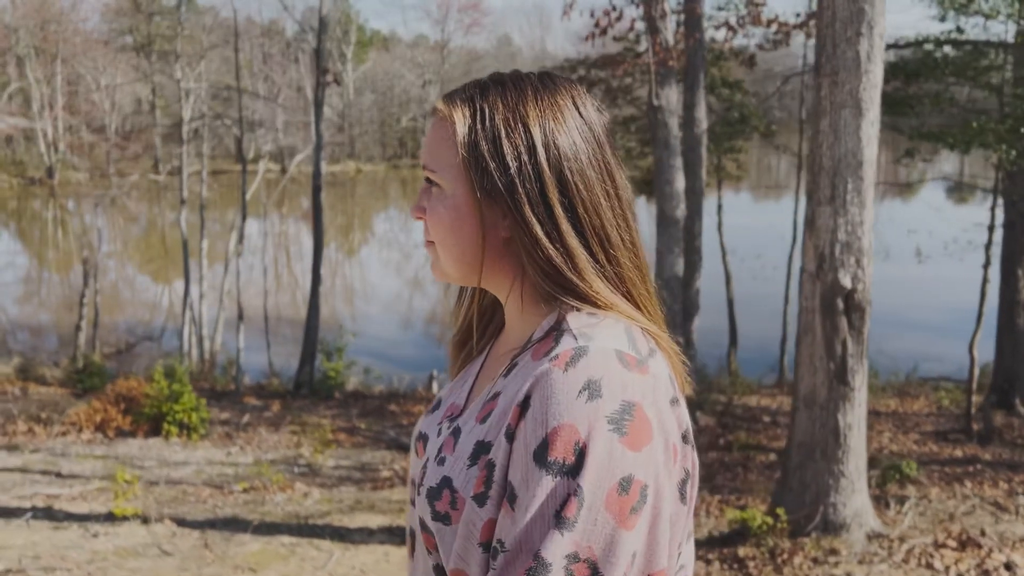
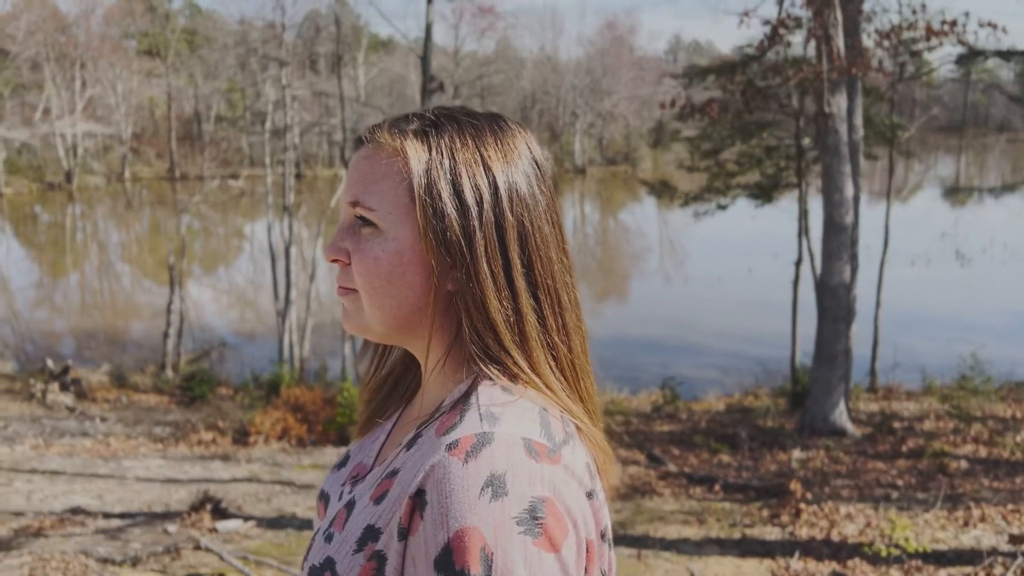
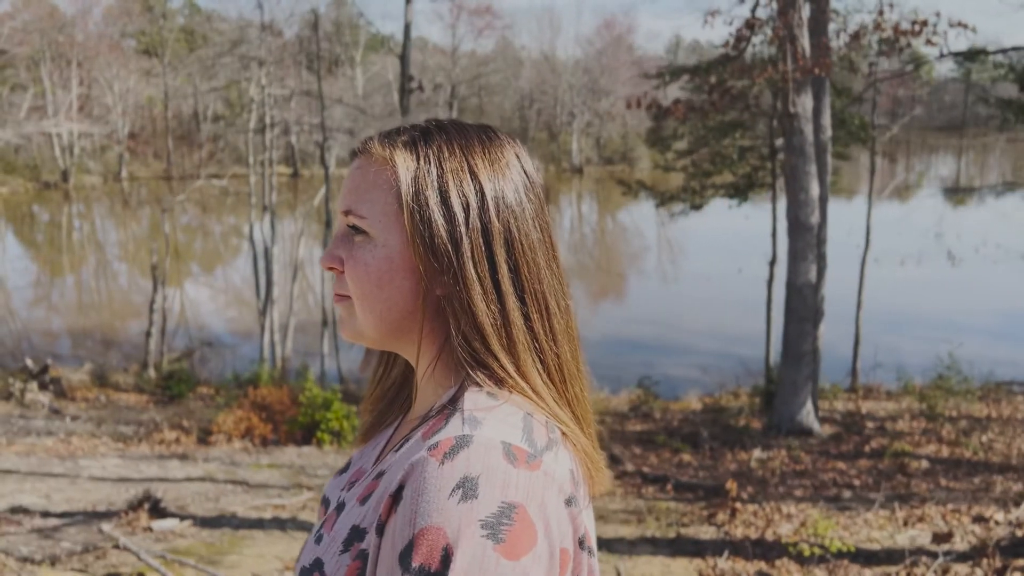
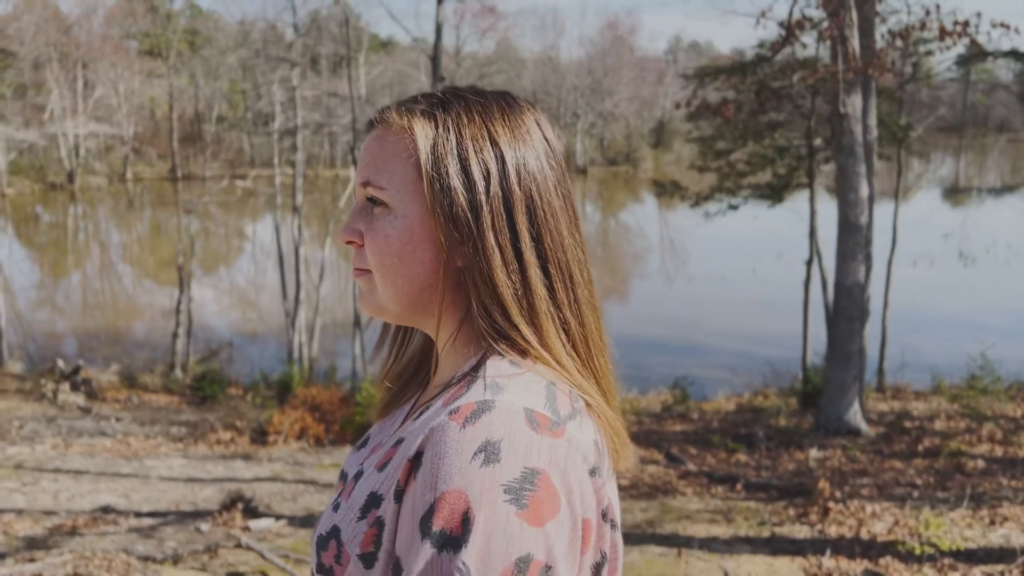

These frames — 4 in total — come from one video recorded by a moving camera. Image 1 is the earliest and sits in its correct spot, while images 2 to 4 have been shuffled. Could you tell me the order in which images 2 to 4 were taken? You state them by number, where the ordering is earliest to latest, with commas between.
3, 2, 4
